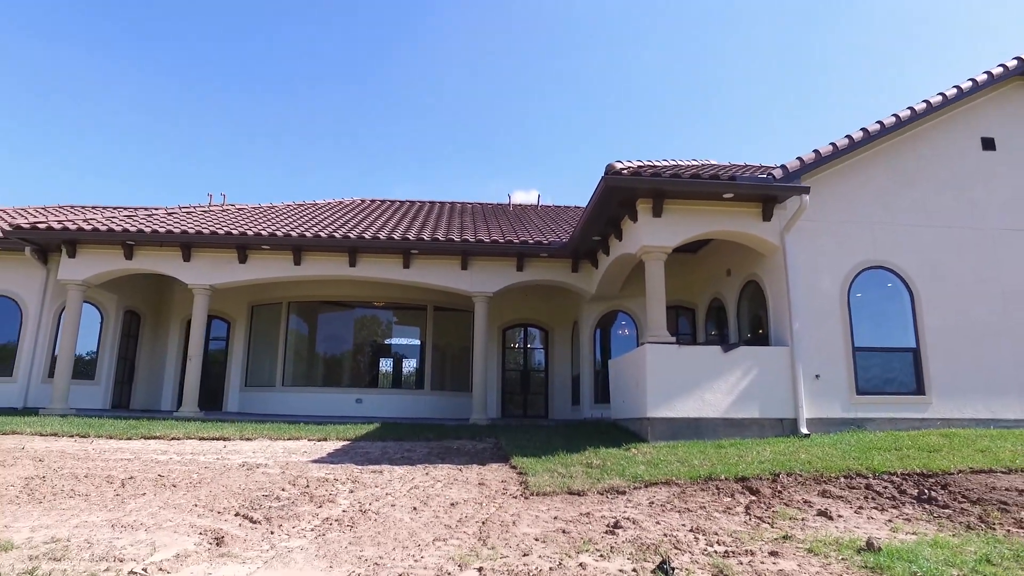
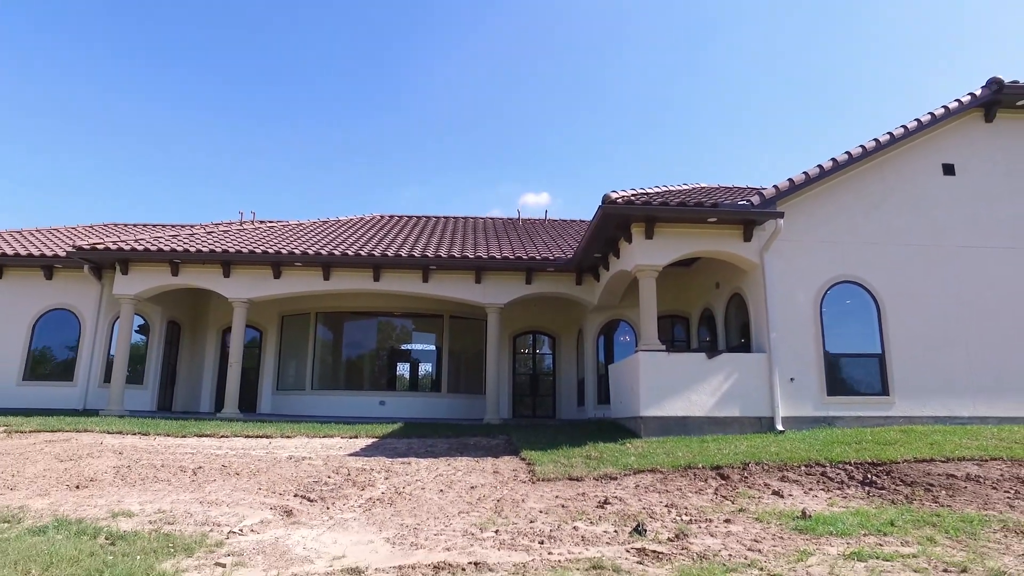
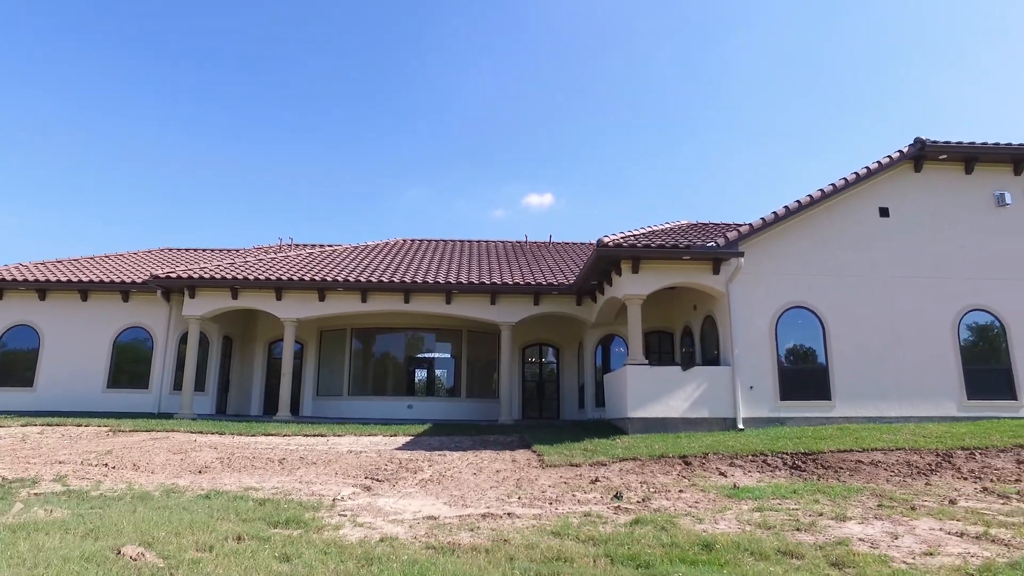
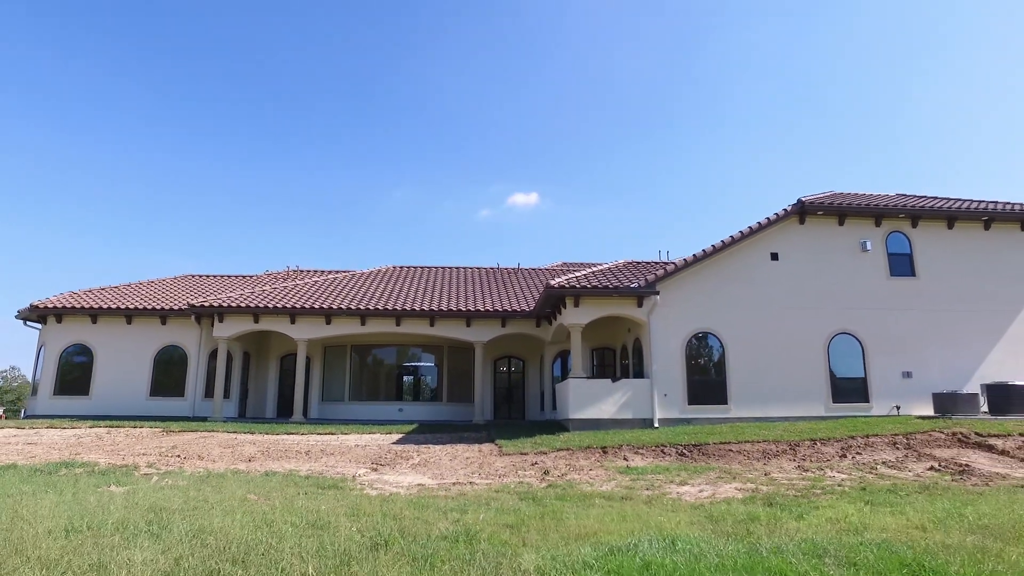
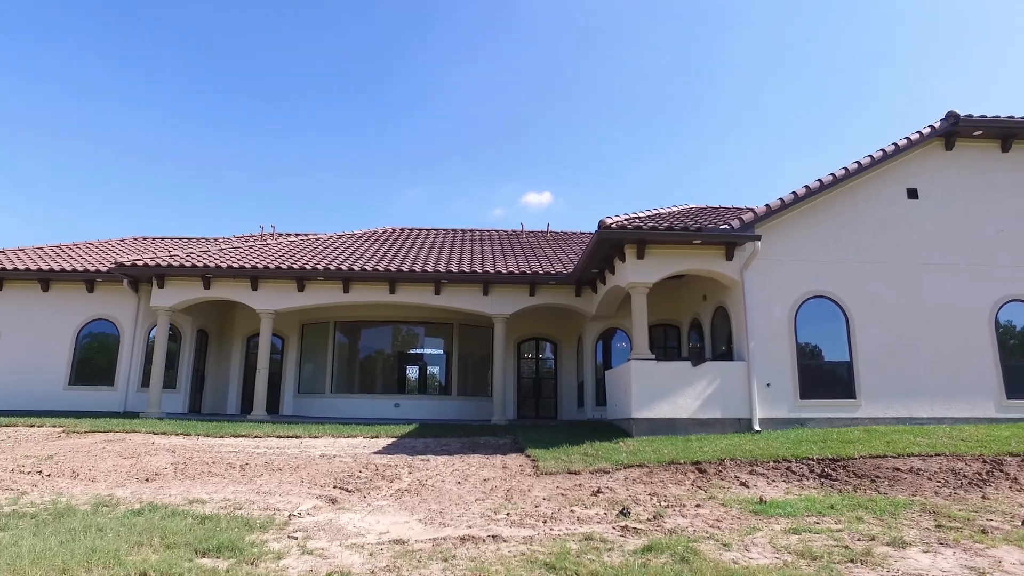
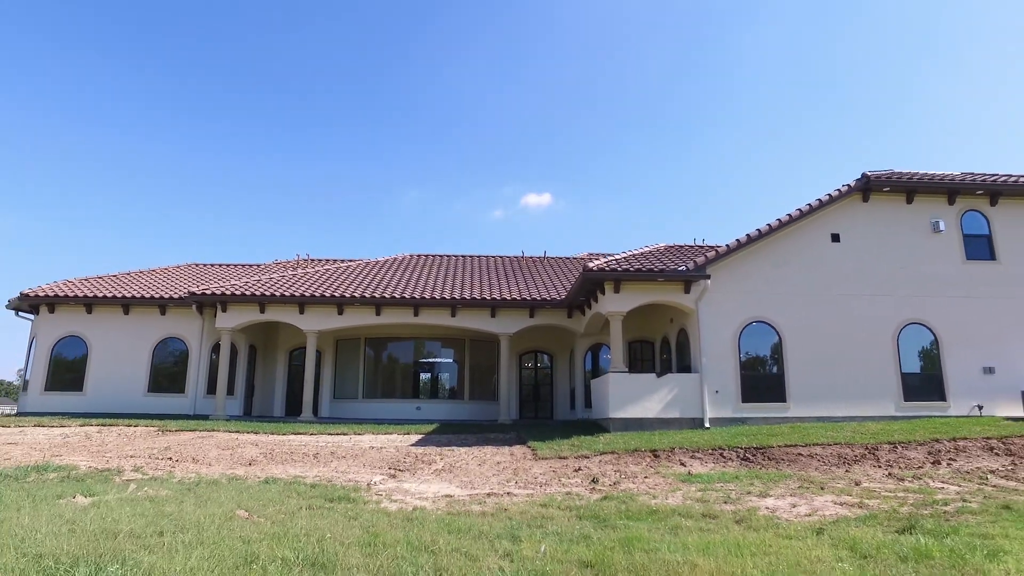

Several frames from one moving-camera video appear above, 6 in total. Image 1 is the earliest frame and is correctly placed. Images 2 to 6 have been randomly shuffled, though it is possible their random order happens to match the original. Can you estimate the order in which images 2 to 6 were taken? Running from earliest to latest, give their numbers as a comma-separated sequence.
2, 5, 3, 6, 4
